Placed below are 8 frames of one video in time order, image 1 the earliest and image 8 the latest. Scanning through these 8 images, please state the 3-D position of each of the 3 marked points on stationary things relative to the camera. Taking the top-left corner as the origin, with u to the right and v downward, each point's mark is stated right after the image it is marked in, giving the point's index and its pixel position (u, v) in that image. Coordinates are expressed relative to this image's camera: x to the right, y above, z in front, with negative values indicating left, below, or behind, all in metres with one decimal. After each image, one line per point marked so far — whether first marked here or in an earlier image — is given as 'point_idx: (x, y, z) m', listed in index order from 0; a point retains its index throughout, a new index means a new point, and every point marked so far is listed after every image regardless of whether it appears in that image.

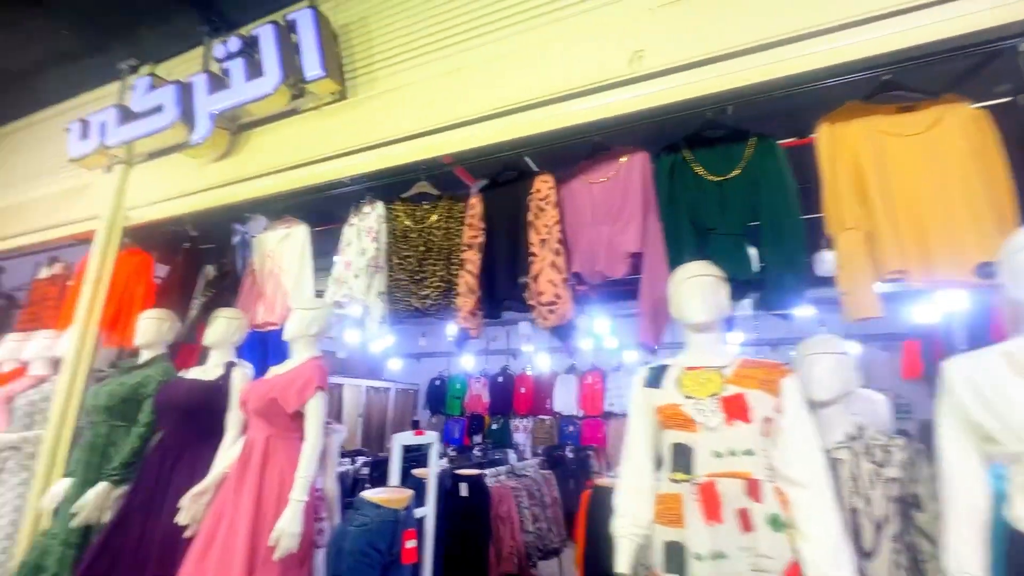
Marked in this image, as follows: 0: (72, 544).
0: (-1.6, -0.9, +1.7) m
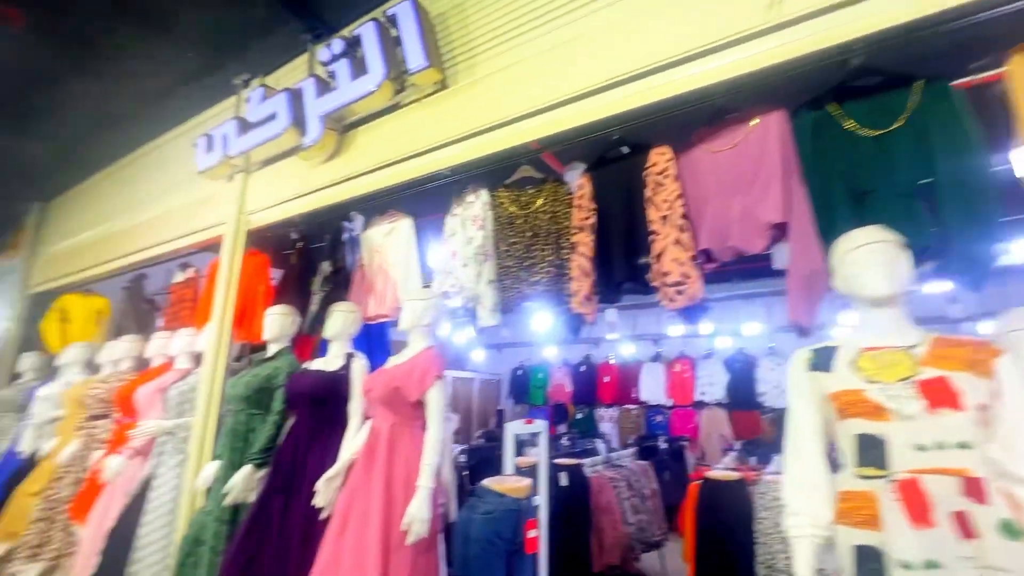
0: (-1.2, -0.9, +1.9) m
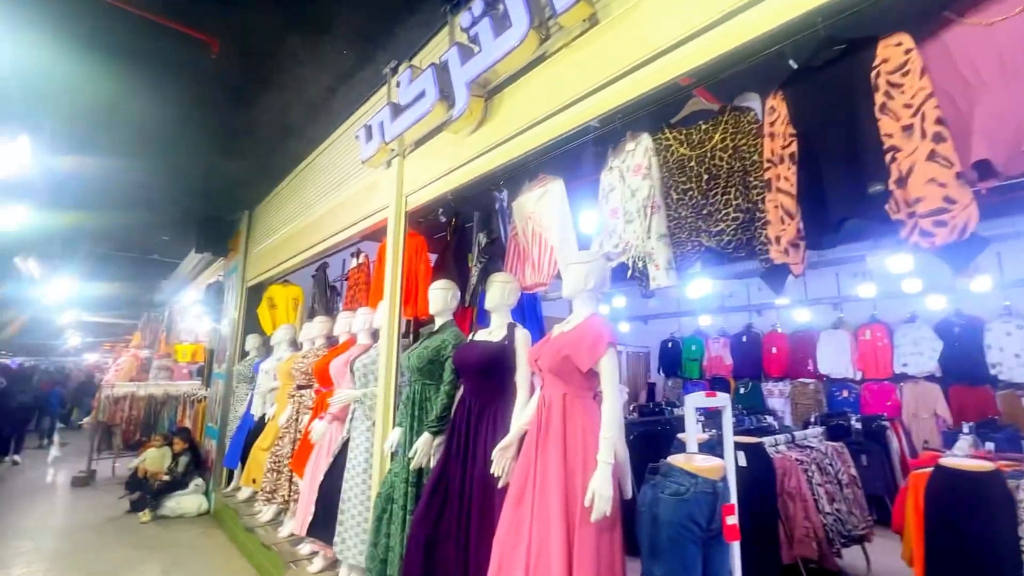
0: (-0.4, -0.8, +2.0) m
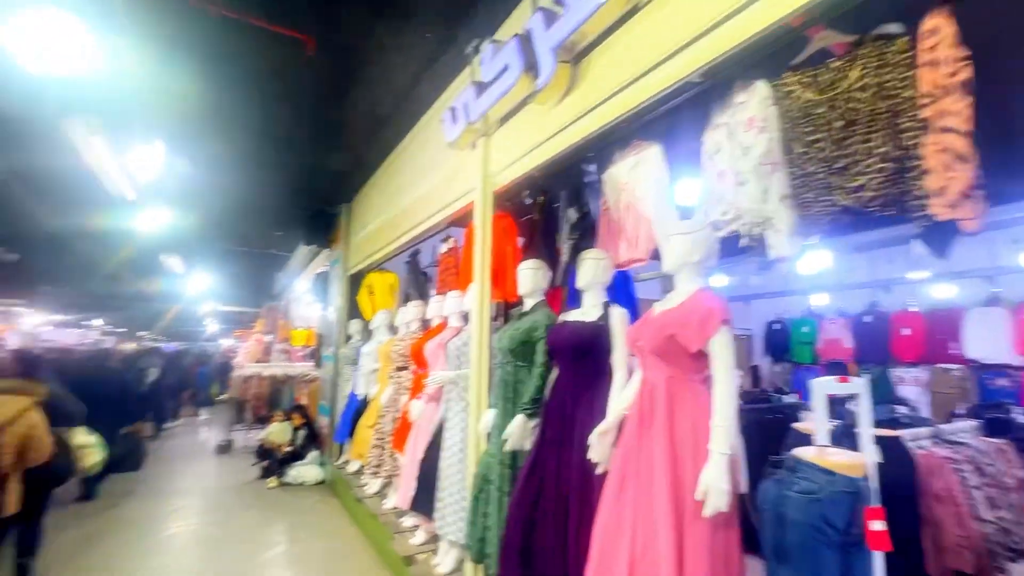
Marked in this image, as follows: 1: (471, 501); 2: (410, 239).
0: (0.0, -0.8, +2.0) m
1: (-0.2, -1.0, +2.3) m
2: (-0.8, +0.4, +3.7) m
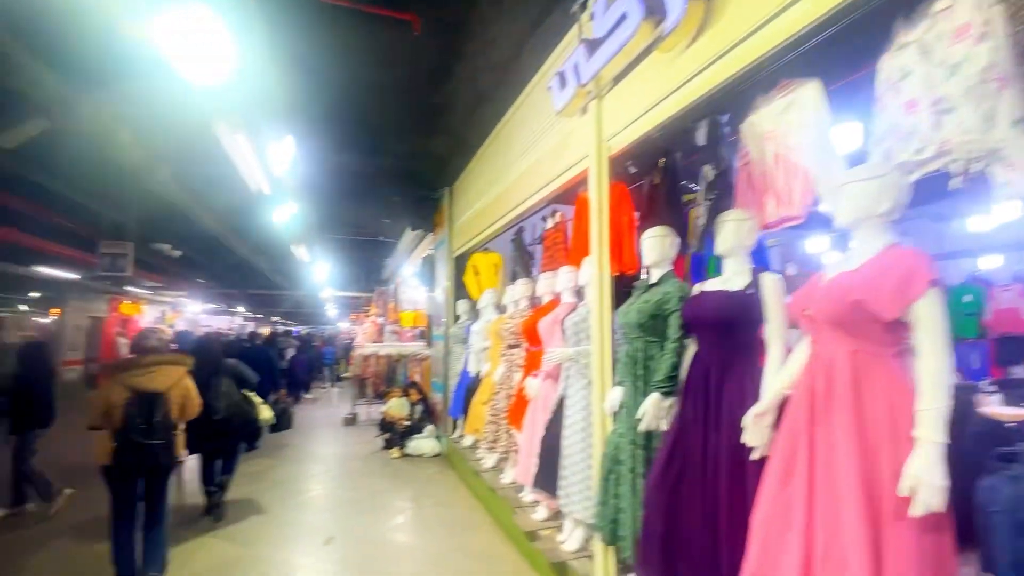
0: (+0.5, -0.6, +1.9) m
1: (+0.4, -0.9, +2.2) m
2: (0.0, +0.6, +3.7) m
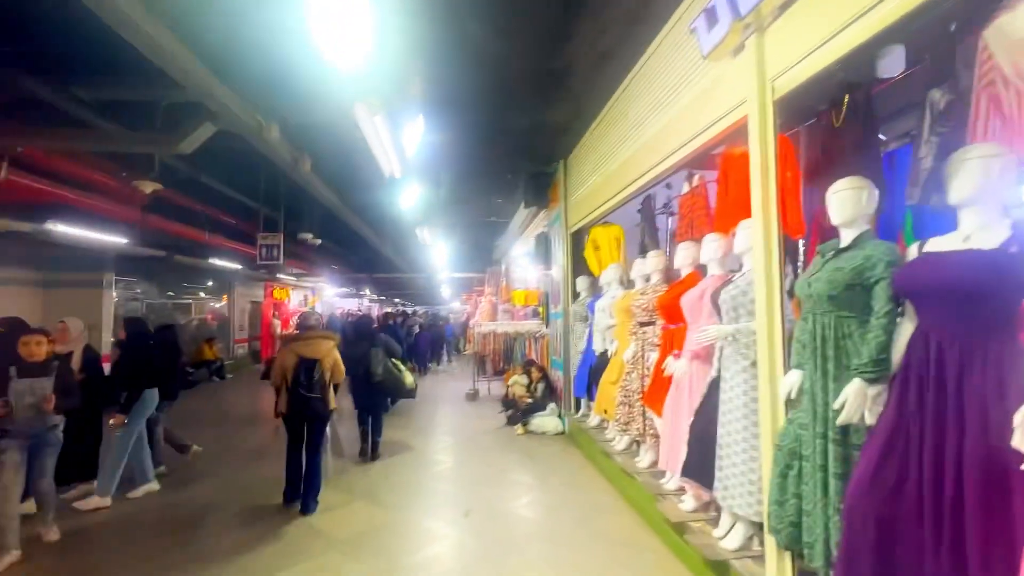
0: (+1.1, -0.5, +1.6) m
1: (+1.1, -0.8, +2.0) m
2: (+0.9, +0.7, +3.4) m
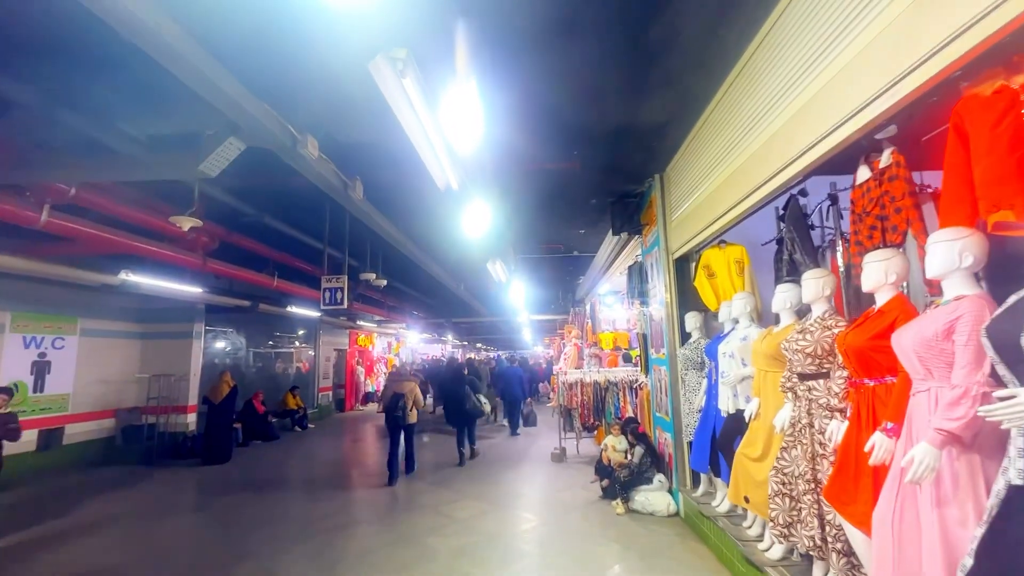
0: (+1.3, -0.5, +0.5) m
1: (+1.3, -0.8, +0.8) m
2: (+1.4, +0.6, +2.4) m
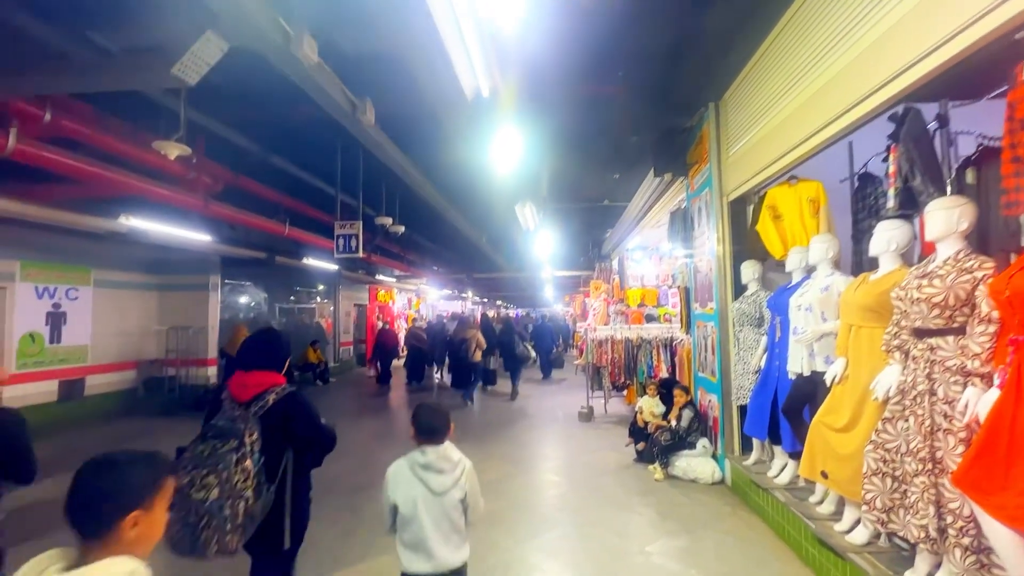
0: (+1.4, -0.4, 0.0) m
1: (+1.4, -0.7, +0.4) m
2: (+1.6, +0.8, +1.8) m
